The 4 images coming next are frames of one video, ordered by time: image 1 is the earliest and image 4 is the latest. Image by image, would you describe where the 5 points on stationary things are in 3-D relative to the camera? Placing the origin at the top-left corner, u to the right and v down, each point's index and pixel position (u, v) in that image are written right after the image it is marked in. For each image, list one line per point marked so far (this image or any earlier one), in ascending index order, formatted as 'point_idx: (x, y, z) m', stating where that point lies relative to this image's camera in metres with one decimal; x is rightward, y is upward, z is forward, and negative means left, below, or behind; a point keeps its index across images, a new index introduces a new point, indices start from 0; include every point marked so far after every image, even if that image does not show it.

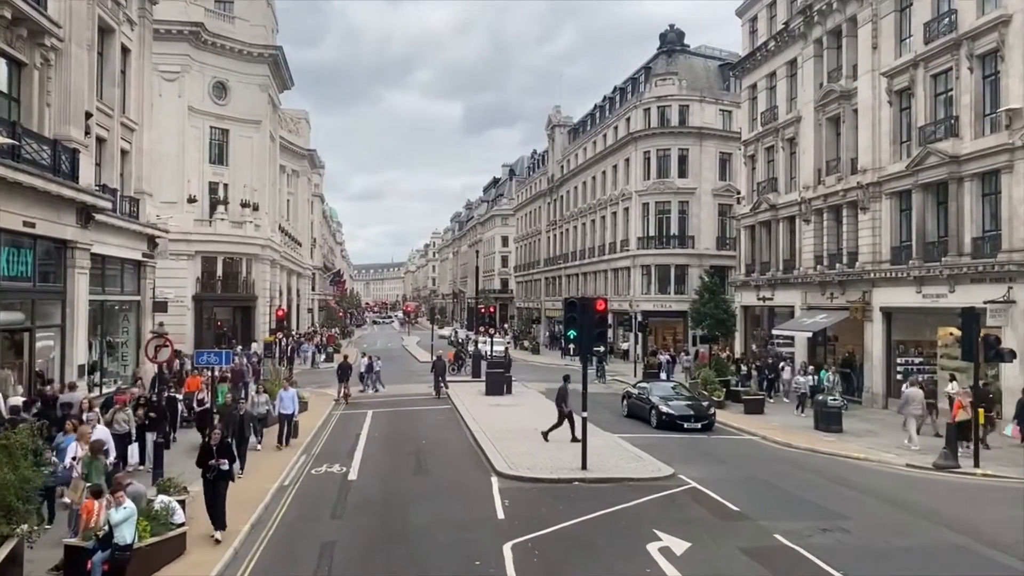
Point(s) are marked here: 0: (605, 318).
0: (+1.7, -0.6, +15.9) m
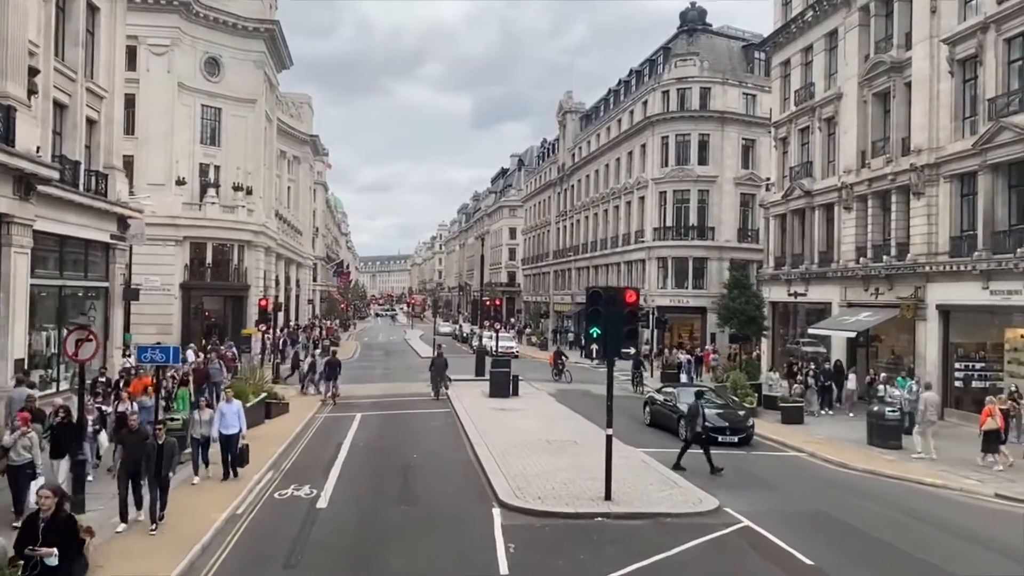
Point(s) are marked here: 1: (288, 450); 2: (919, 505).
0: (+1.9, -0.4, +12.8) m
1: (-4.9, -3.6, +18.4) m
2: (+7.0, -3.7, +14.8) m
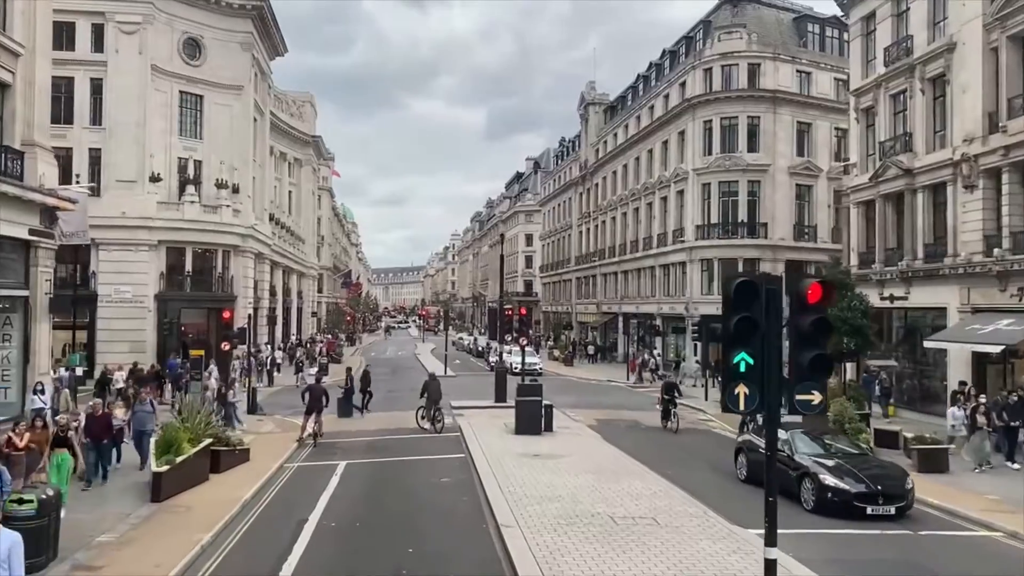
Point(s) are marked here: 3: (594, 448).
0: (+2.4, -0.3, +6.6) m
1: (-4.2, -3.6, +12.3) m
2: (+7.7, -3.6, +8.4) m
3: (+1.8, -3.5, +18.8) m
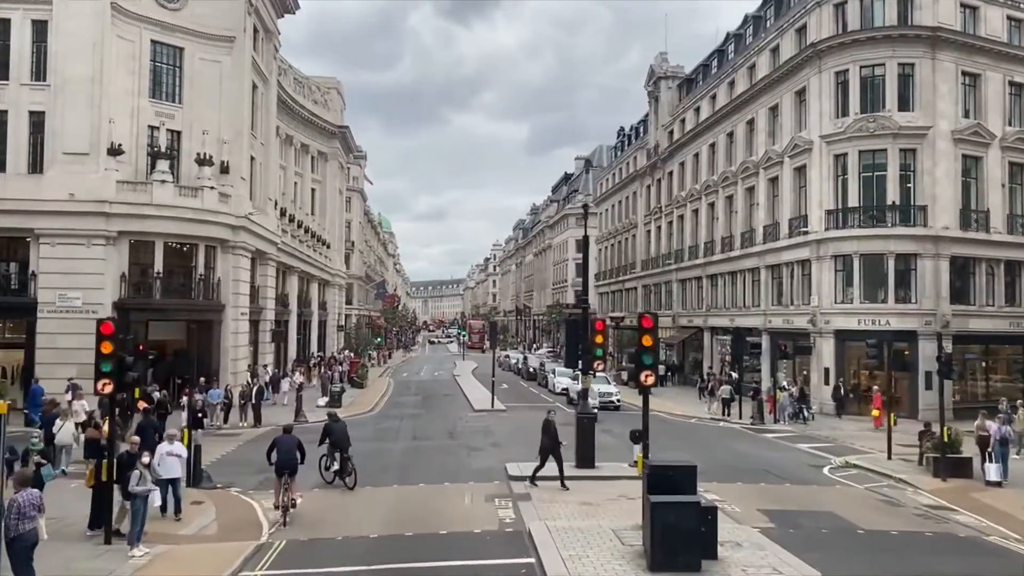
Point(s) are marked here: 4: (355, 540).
0: (+3.3, +0.1, -3.9) m
1: (-3.0, -3.3, +2.0) m
2: (+8.7, -3.3, -2.4) m
3: (+3.3, -3.4, +8.3) m
4: (-2.5, -3.8, +13.2) m
